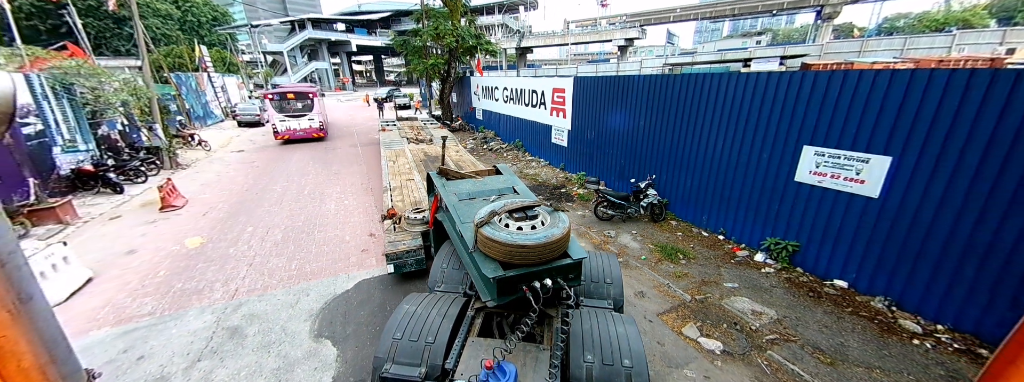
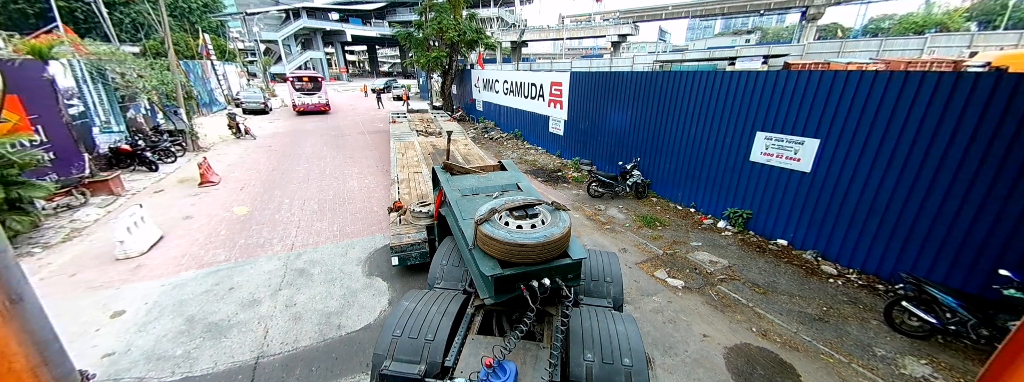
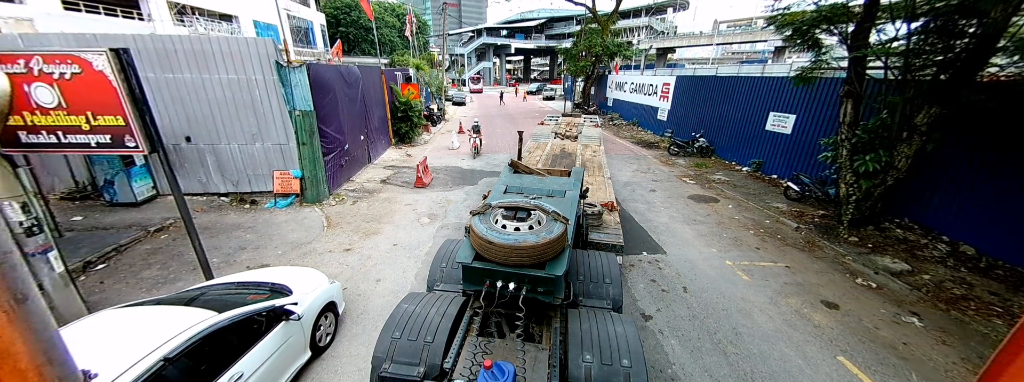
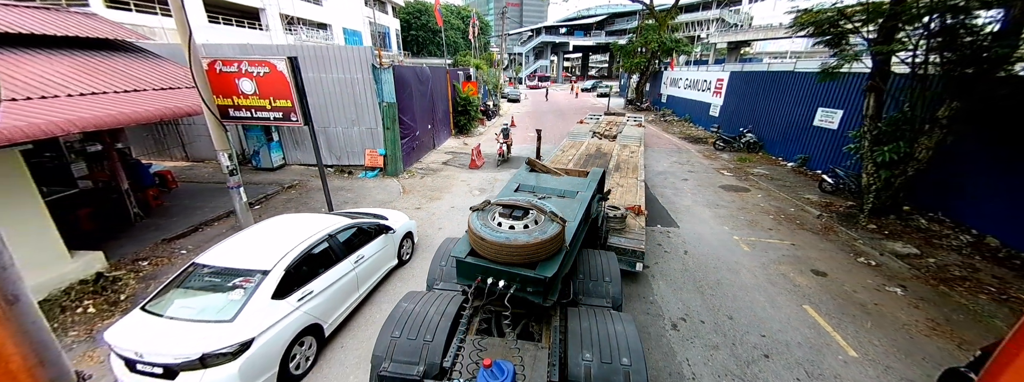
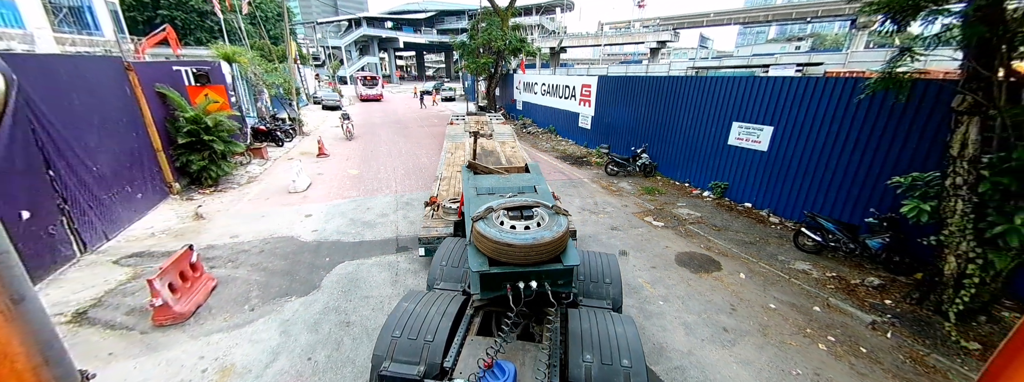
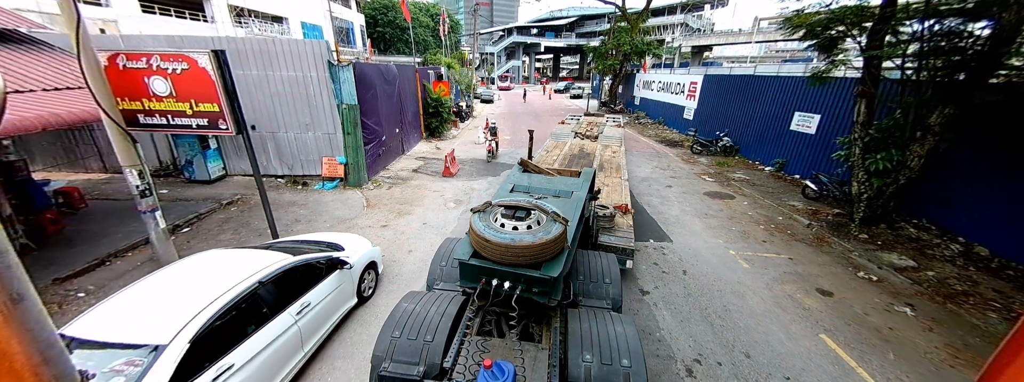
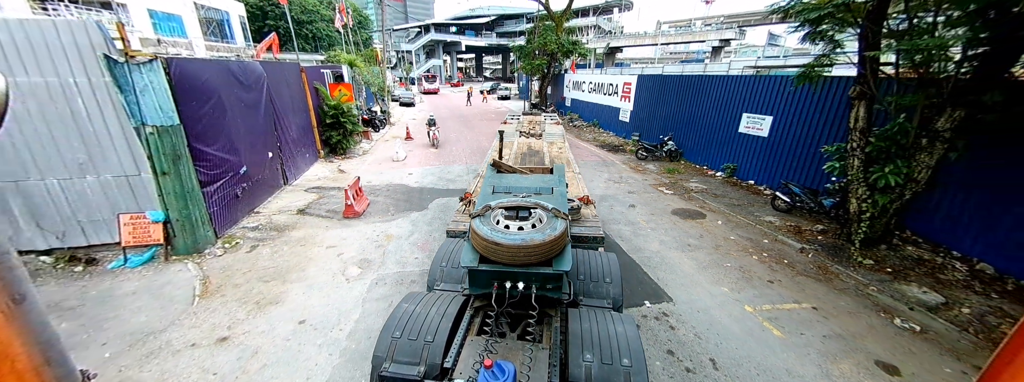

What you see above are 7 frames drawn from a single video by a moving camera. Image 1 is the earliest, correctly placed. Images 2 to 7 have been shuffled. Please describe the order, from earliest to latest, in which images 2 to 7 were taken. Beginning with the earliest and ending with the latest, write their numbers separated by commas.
2, 5, 7, 3, 6, 4
